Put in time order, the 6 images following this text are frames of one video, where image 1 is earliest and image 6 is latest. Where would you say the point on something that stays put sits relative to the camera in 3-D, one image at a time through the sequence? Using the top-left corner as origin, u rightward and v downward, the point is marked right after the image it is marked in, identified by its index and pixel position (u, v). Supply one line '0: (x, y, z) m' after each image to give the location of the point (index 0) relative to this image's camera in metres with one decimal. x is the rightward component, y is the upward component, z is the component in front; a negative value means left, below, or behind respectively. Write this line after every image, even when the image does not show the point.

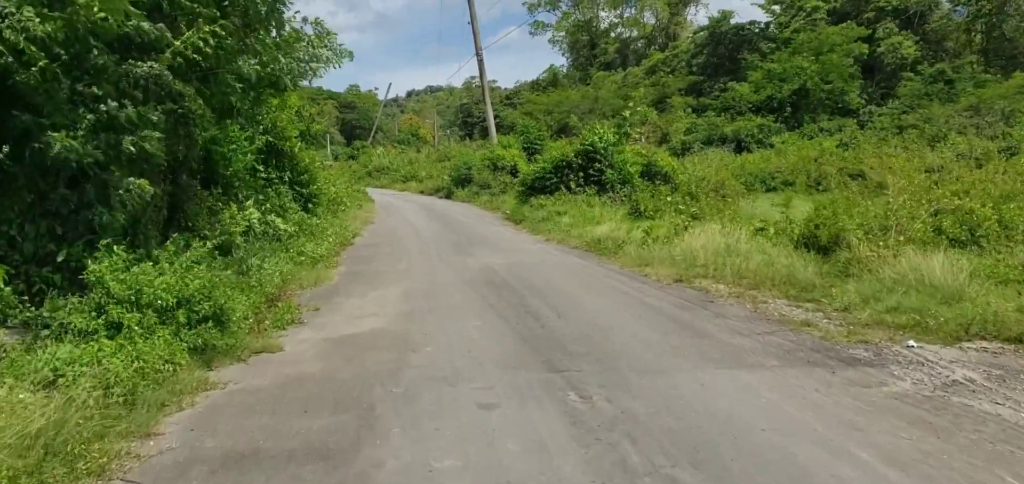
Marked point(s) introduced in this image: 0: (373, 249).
0: (-2.7, -0.1, +13.5) m
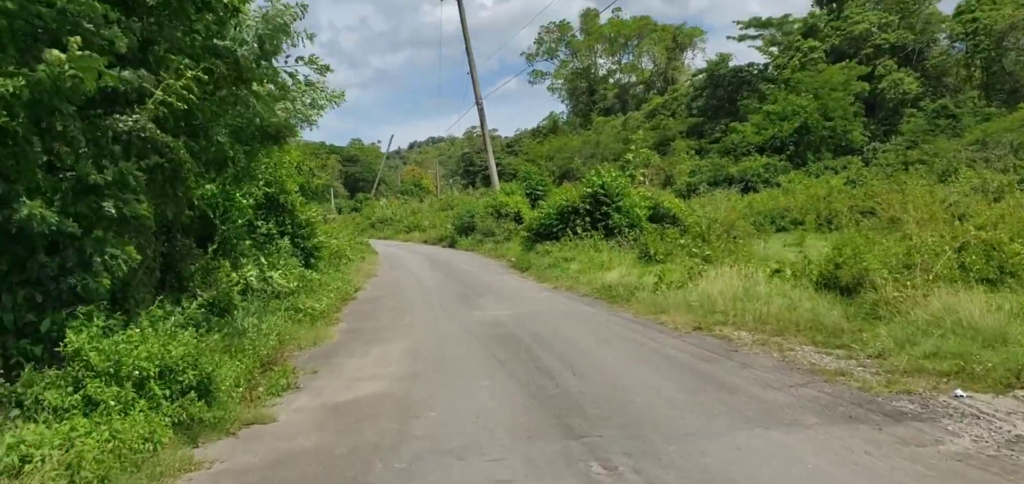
0: (-2.5, -1.2, +13.1) m
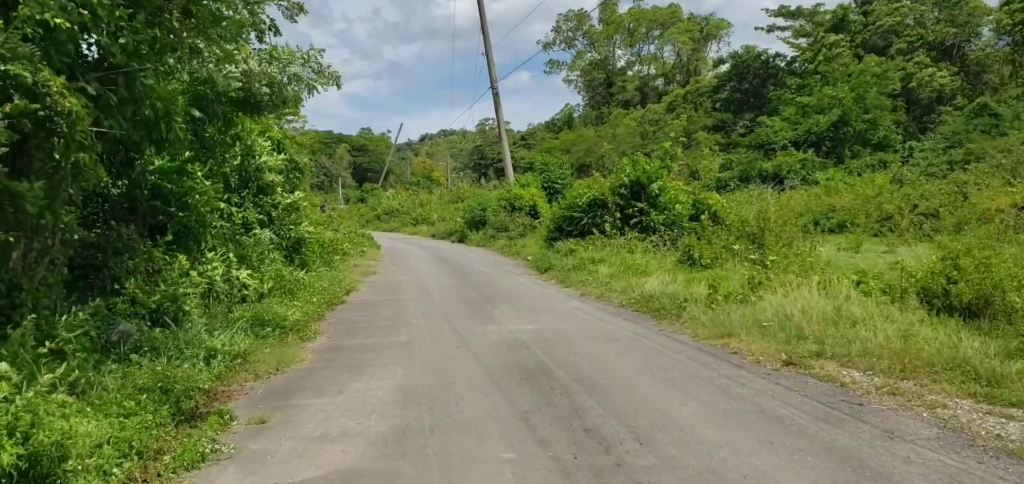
0: (-2.2, -1.1, +10.9) m
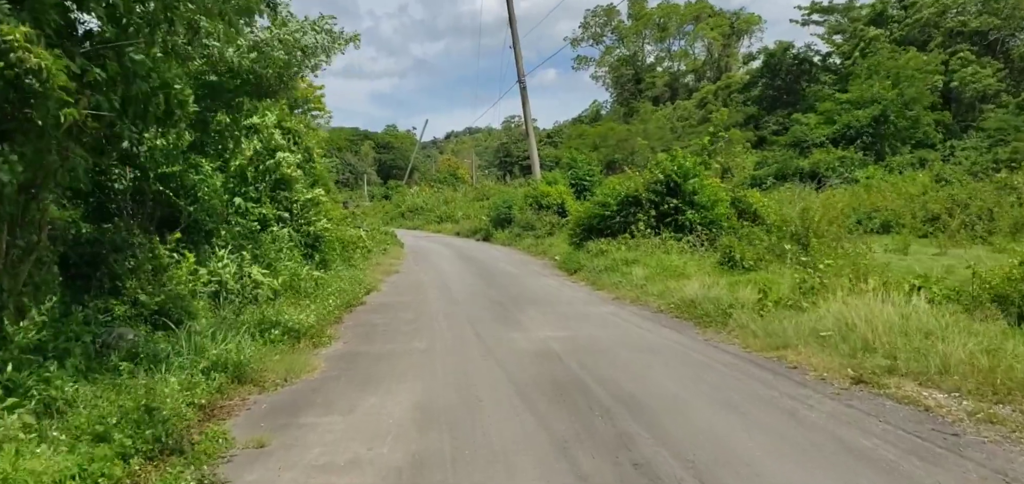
0: (-1.8, -1.0, +10.3) m
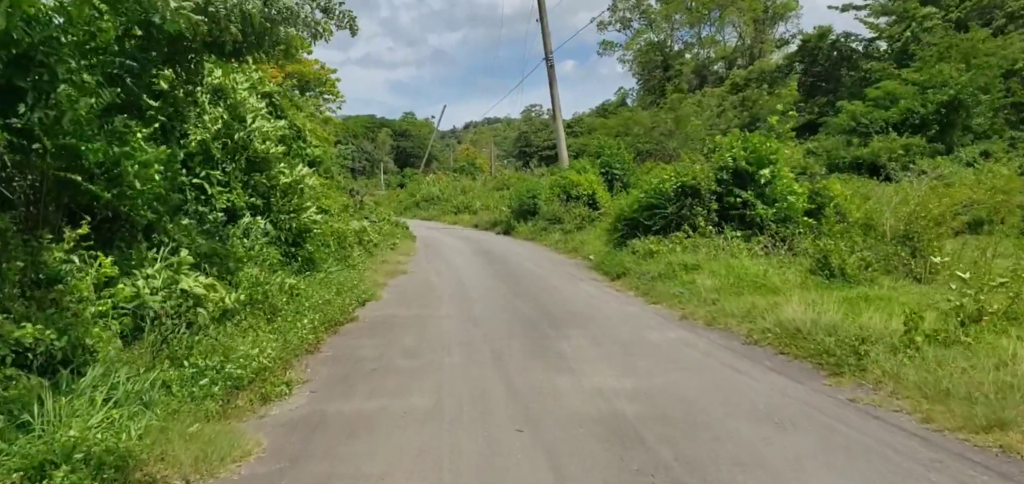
0: (-1.4, -1.0, +7.8) m
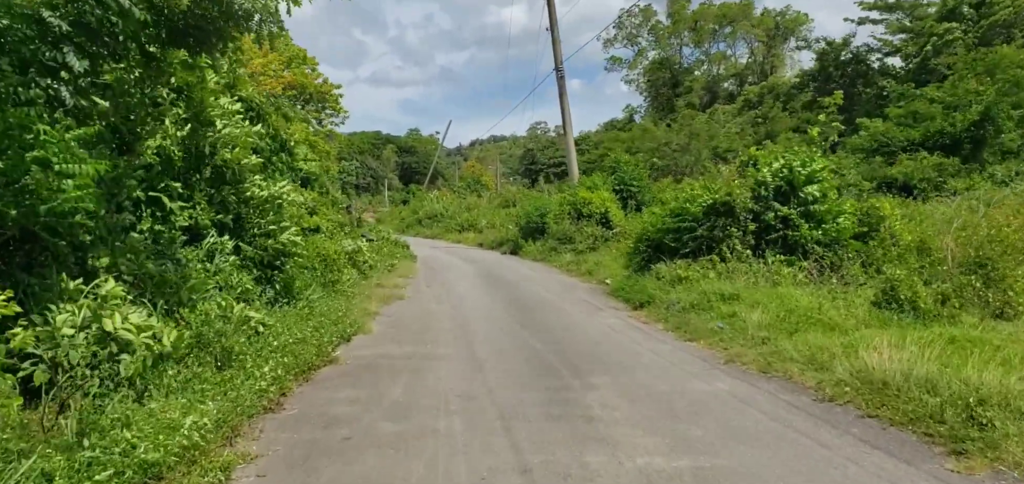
0: (-1.2, -1.3, +6.3) m
